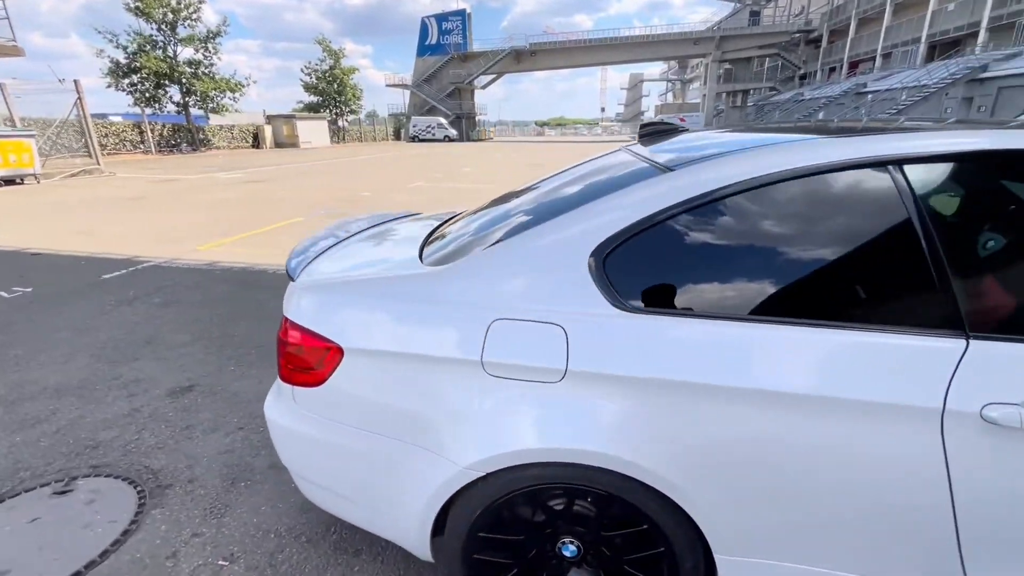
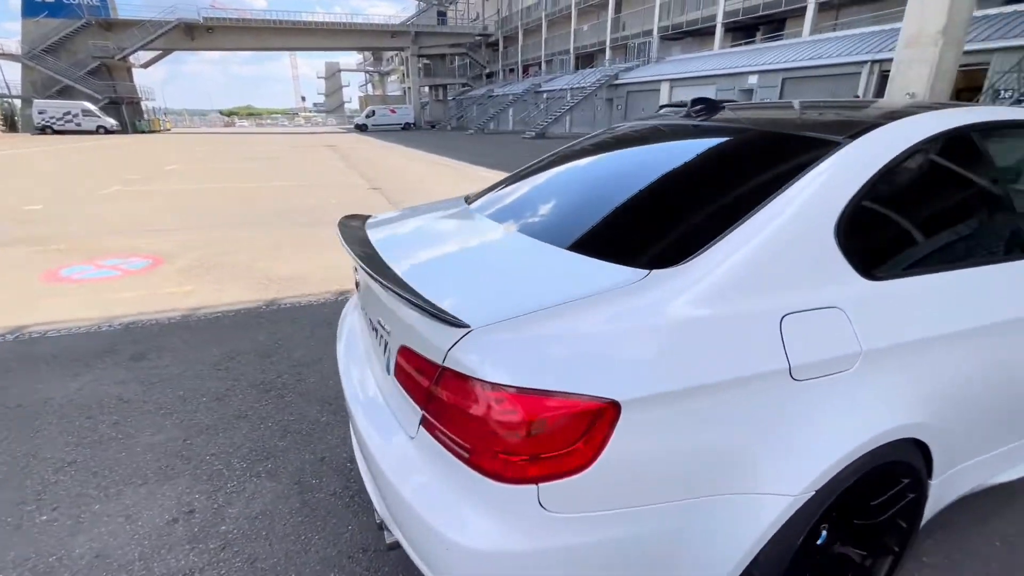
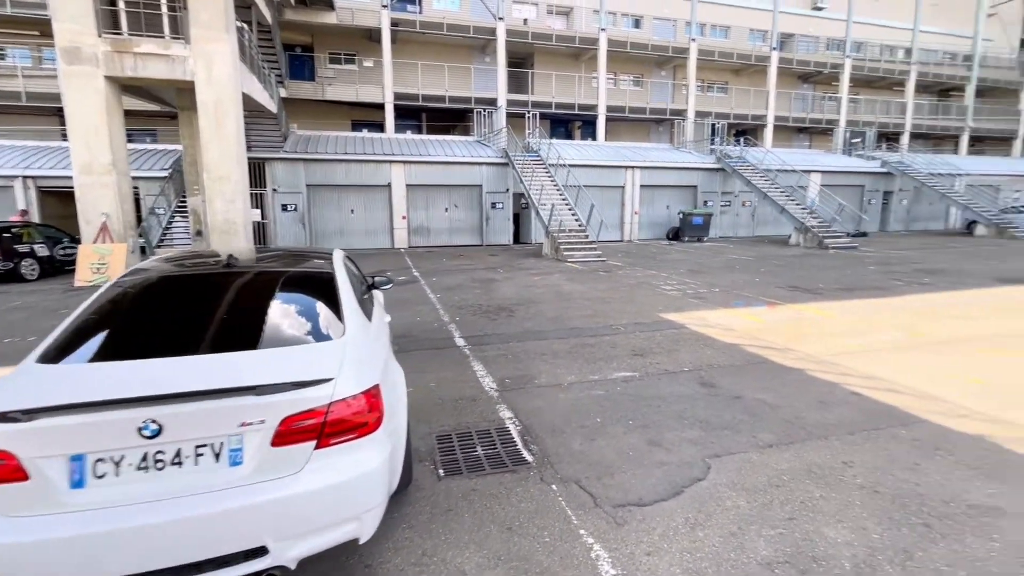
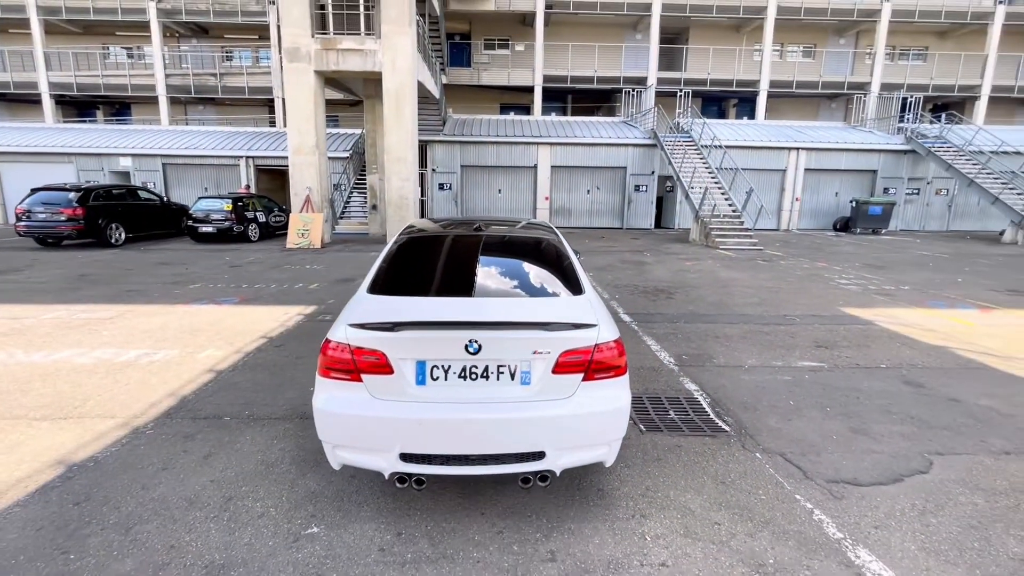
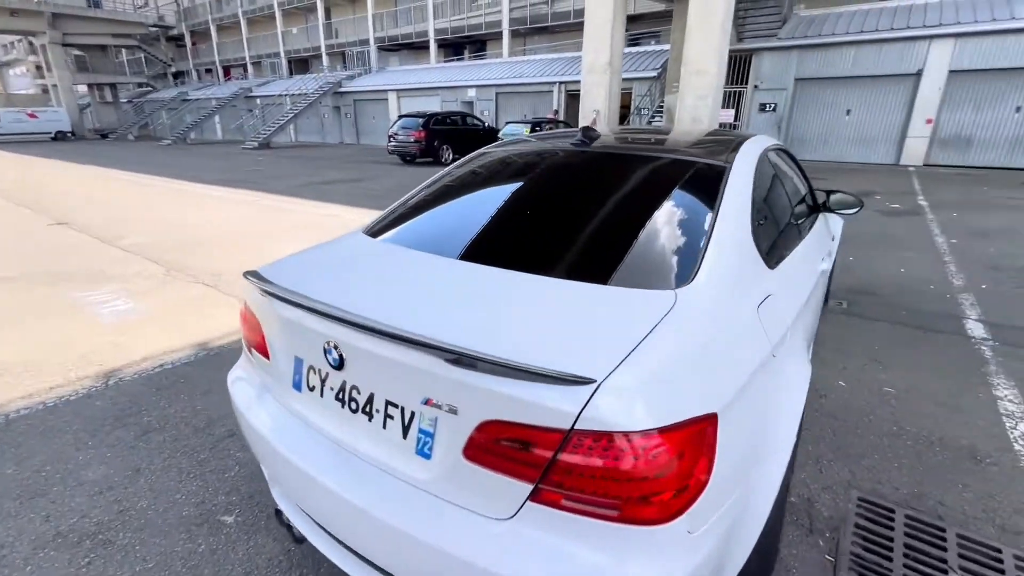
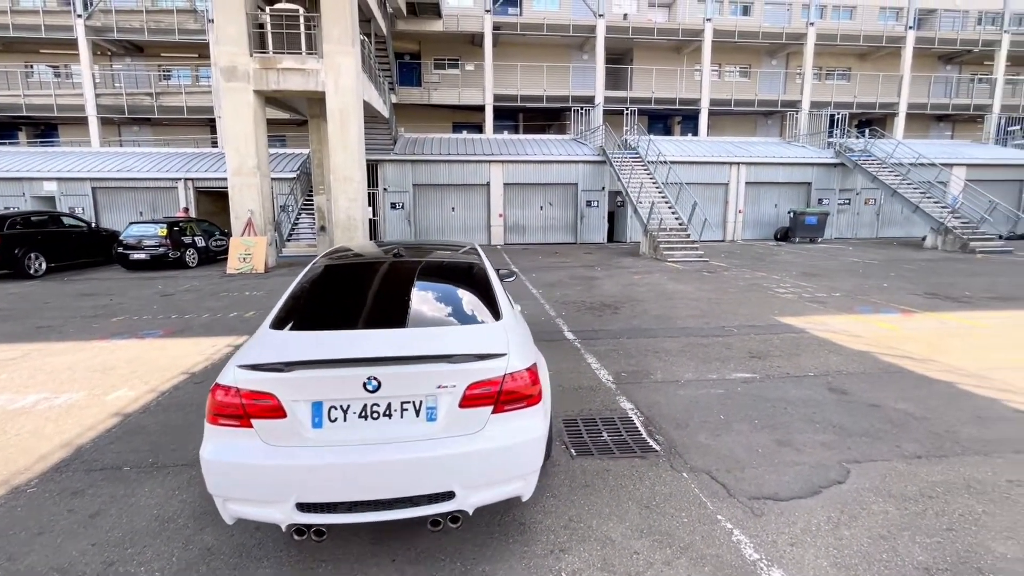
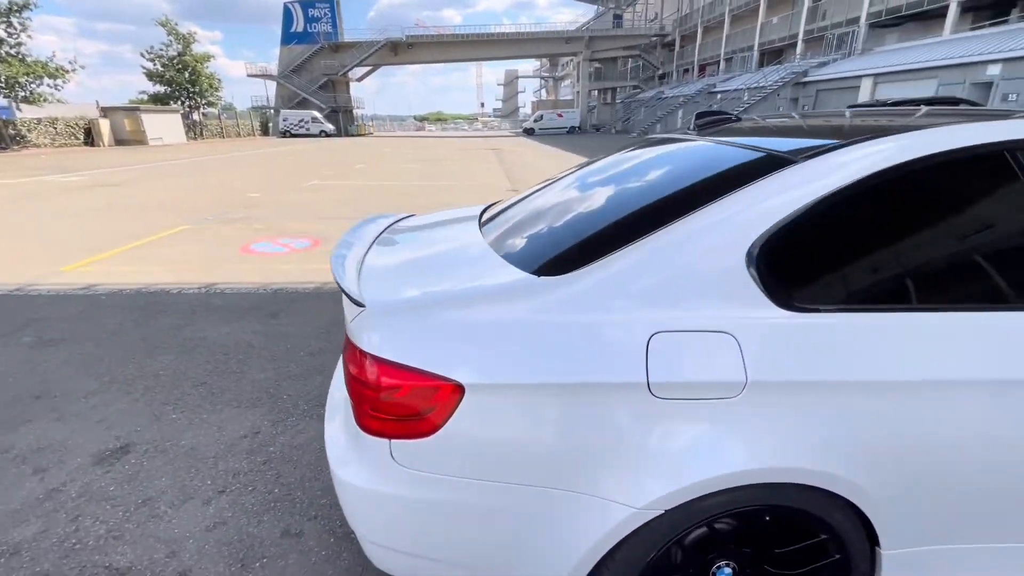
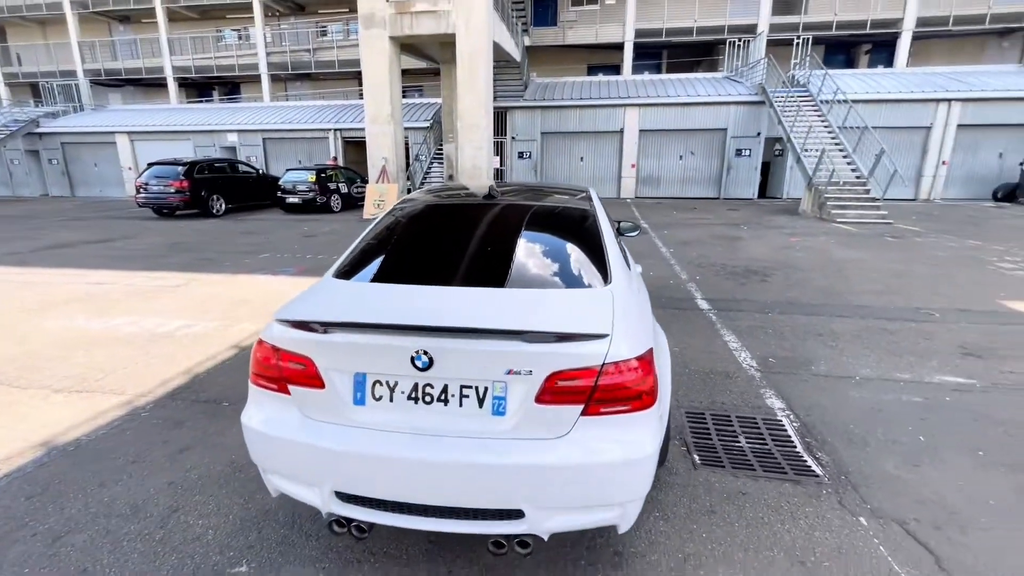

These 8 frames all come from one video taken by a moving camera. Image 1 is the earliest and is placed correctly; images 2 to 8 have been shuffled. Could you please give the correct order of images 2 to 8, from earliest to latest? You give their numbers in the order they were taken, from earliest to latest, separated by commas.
7, 2, 5, 8, 4, 6, 3
